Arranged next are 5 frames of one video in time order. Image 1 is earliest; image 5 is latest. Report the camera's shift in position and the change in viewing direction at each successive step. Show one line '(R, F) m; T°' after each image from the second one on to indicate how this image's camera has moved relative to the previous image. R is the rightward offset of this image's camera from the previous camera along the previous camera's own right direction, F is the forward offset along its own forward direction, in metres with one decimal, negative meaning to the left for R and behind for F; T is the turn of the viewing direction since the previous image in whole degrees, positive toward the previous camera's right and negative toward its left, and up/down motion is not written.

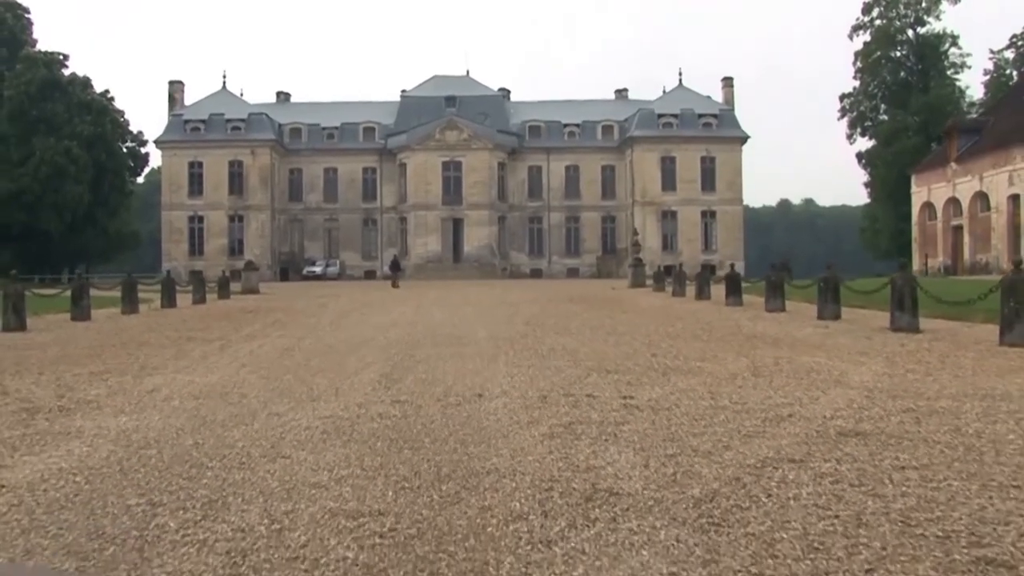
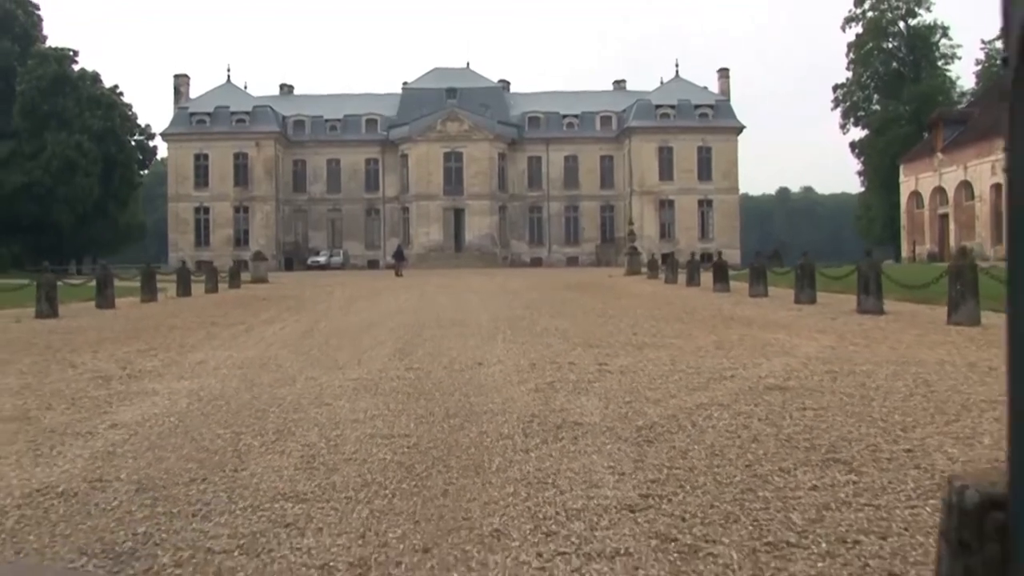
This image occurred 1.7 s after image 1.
(0.0, -1.6) m; 0°
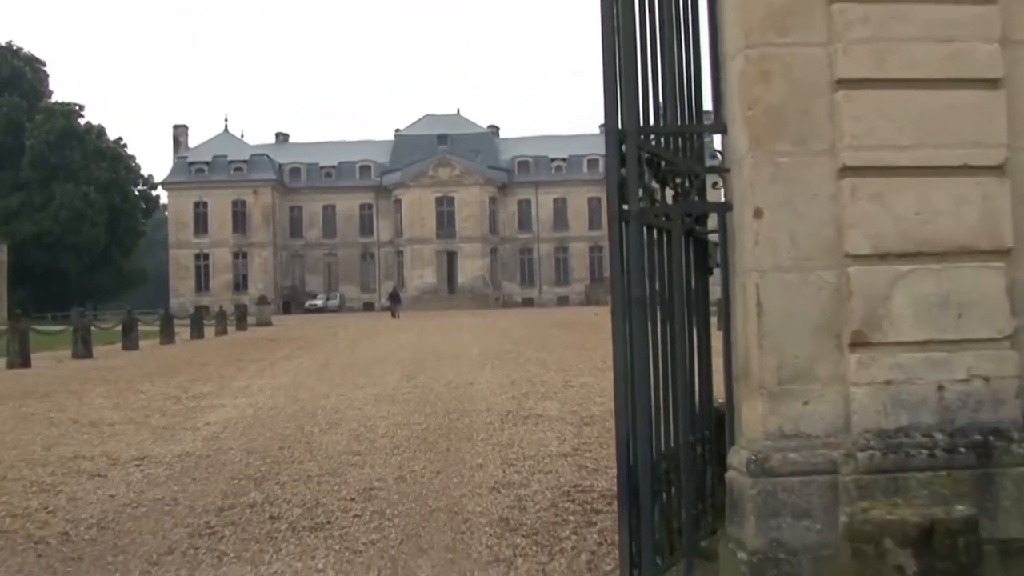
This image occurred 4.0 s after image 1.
(+0.1, -2.6) m; 0°
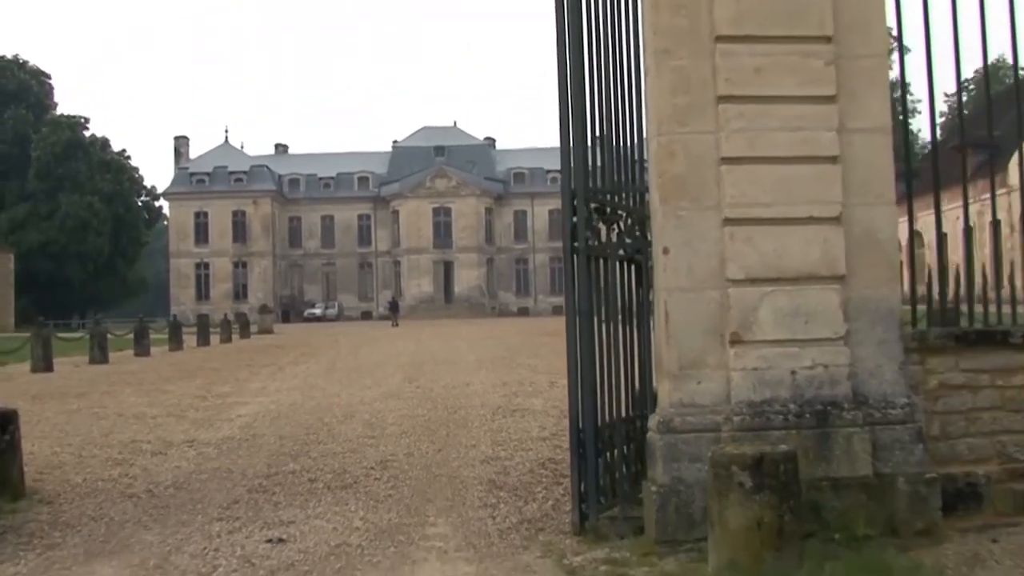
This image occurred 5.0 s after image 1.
(0.0, -1.4) m; 0°
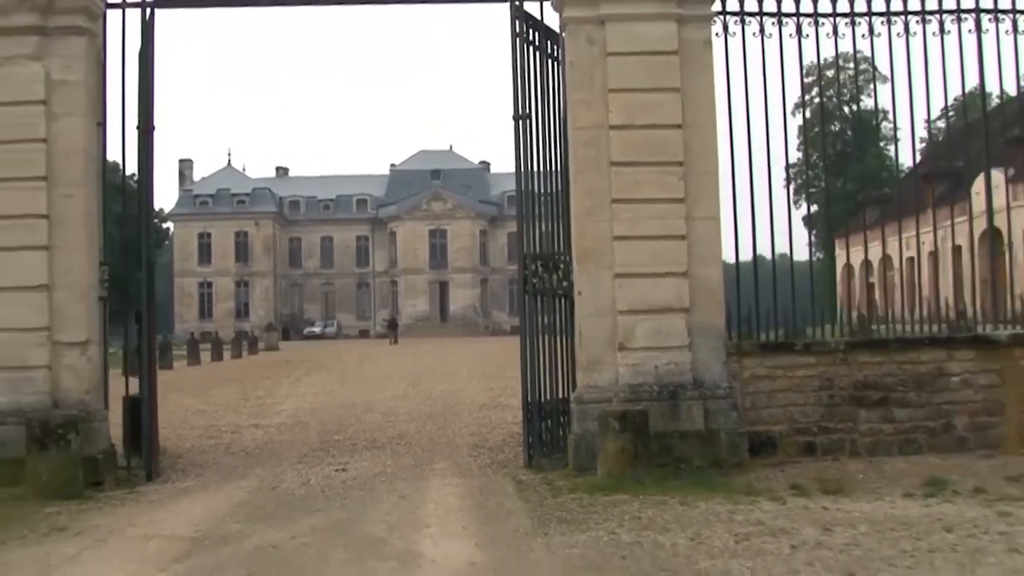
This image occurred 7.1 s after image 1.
(+0.1, -3.1) m; 0°
